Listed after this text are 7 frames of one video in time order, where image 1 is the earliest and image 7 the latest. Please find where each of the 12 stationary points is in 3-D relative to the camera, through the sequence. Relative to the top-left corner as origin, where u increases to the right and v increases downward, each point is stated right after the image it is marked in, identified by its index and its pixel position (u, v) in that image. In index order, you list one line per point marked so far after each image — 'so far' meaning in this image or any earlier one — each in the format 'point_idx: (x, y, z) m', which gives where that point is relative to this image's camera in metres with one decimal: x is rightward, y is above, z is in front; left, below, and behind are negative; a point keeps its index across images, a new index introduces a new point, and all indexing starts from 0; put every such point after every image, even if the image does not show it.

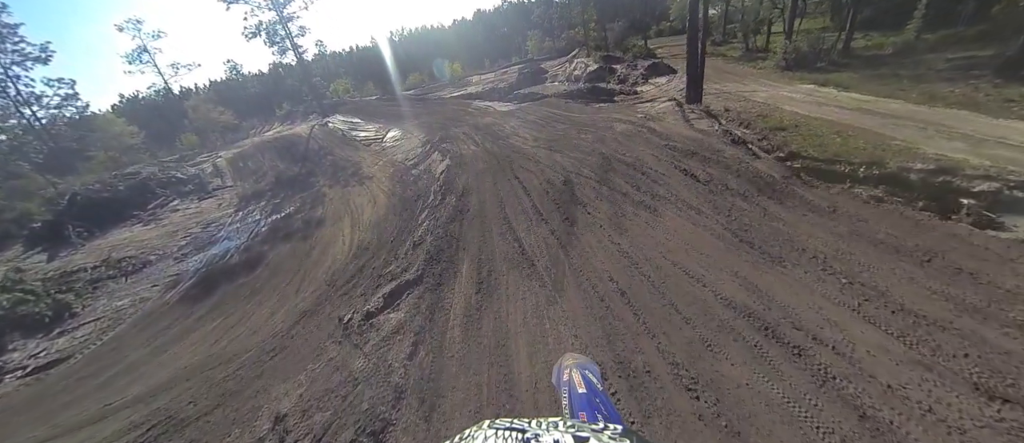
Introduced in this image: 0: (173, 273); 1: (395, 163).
0: (-11.2, -1.8, +11.3) m
1: (-5.8, +3.0, +16.7) m
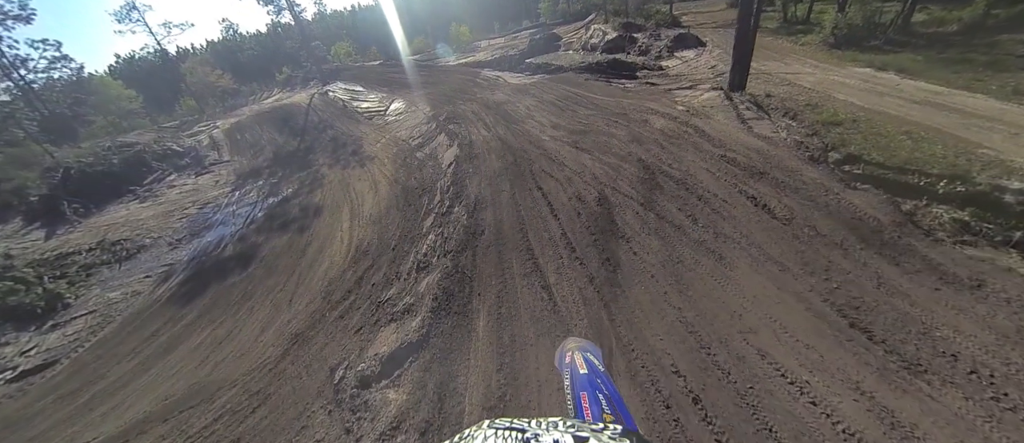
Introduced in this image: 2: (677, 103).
0: (-10.8, -1.3, +10.7) m
1: (-5.2, +3.8, +15.6) m
2: (+4.7, +3.3, +9.8) m
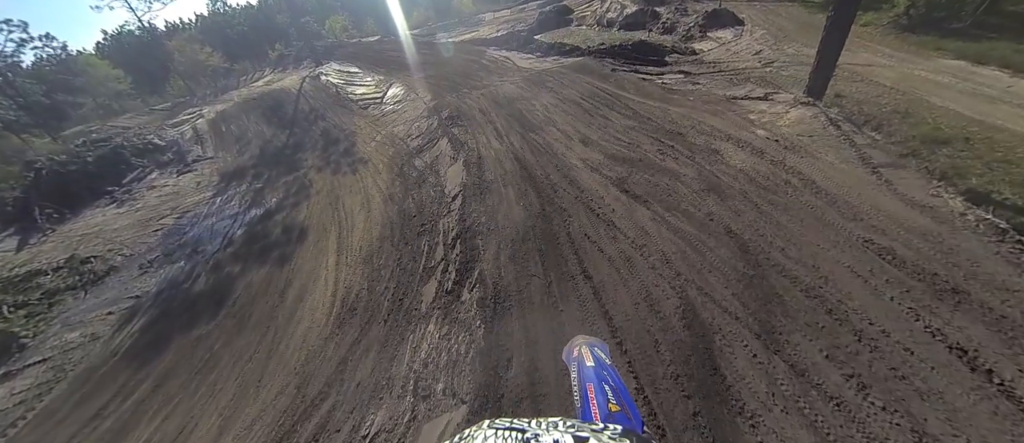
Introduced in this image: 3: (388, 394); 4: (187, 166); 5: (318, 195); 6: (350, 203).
0: (-10.4, -2.0, +9.4) m
1: (-4.7, +3.4, +13.8) m
2: (+5.2, +2.5, +8.0) m
3: (-1.6, -2.2, +4.4) m
4: (-16.4, +2.8, +17.3) m
5: (-6.4, +0.9, +11.4) m
6: (-4.8, +0.5, +10.1) m
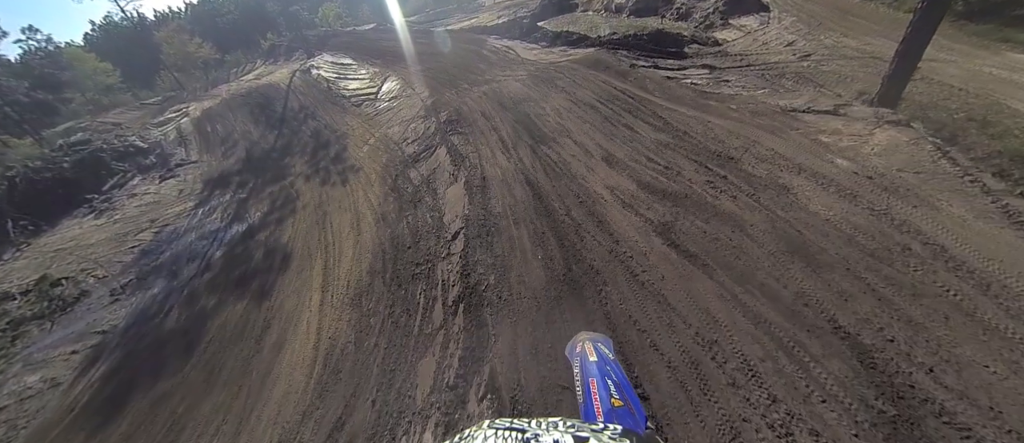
0: (-10.2, -2.7, +8.5) m
1: (-4.5, +2.9, +12.7) m
2: (+5.3, +2.0, +6.8) m
3: (-1.4, -2.9, +3.5) m
4: (-16.1, +2.4, +16.2) m
5: (-6.2, +0.3, +10.3) m
6: (-4.6, -0.1, +9.1) m
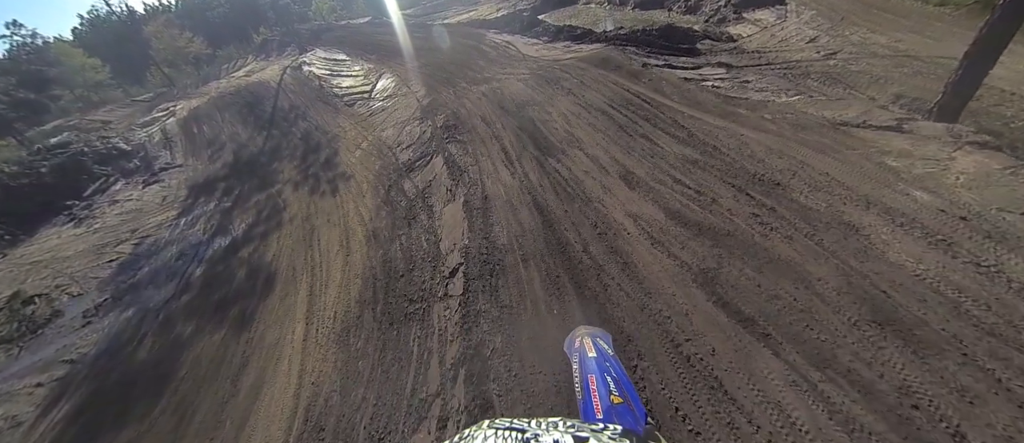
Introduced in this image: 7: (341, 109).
0: (-10.1, -3.1, +7.8) m
1: (-4.5, +2.6, +11.9) m
2: (+5.4, +1.6, +6.1) m
3: (-1.3, -3.4, +2.8) m
4: (-16.1, +2.0, +15.4) m
5: (-6.1, -0.1, +9.6) m
6: (-4.5, -0.5, +8.4) m
7: (-8.2, +5.4, +16.4) m
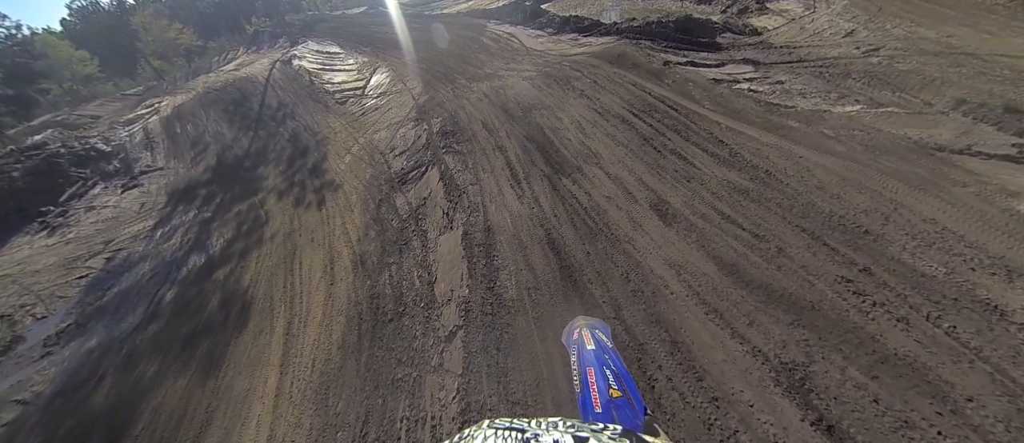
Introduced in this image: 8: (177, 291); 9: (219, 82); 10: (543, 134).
0: (-9.9, -3.6, +7.0) m
1: (-4.4, +2.2, +10.9) m
2: (+5.5, +1.1, +5.1) m
3: (-1.2, -4.0, +2.0) m
4: (-16.0, +1.7, +14.5) m
5: (-6.0, -0.5, +8.7) m
6: (-4.4, -0.9, +7.4) m
7: (-8.0, +5.1, +15.4) m
8: (-8.0, -1.7, +8.2) m
9: (-16.9, +8.0, +19.7) m
10: (+0.6, +1.7, +7.1) m
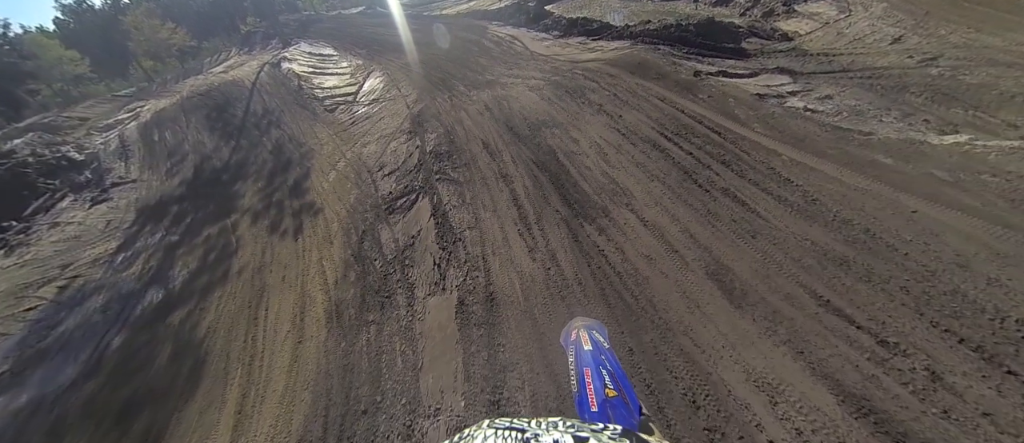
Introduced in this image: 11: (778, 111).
0: (-9.9, -4.3, +5.8) m
1: (-4.2, +1.5, +9.8) m
2: (+5.7, +0.3, +4.0) m
3: (-1.1, -4.8, +0.8) m
4: (-15.8, +1.1, +13.3) m
5: (-5.9, -1.2, +7.5) m
6: (-4.3, -1.6, +6.3) m
7: (-7.9, +4.4, +14.2) m
8: (-7.9, -2.4, +7.1) m
9: (-16.8, +7.3, +18.6) m
10: (+0.8, +1.0, +5.9) m
11: (+4.3, +1.8, +5.5) m
